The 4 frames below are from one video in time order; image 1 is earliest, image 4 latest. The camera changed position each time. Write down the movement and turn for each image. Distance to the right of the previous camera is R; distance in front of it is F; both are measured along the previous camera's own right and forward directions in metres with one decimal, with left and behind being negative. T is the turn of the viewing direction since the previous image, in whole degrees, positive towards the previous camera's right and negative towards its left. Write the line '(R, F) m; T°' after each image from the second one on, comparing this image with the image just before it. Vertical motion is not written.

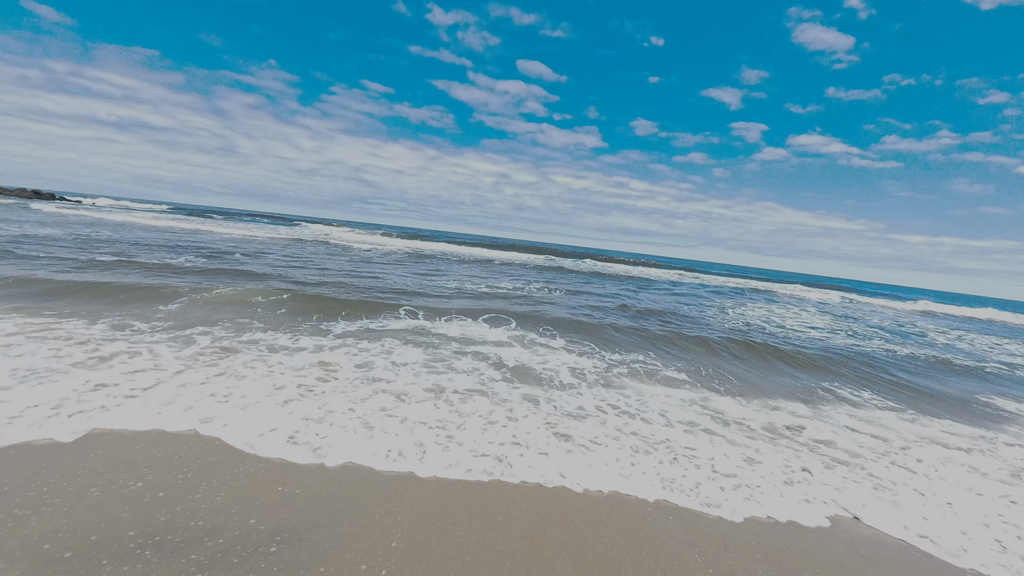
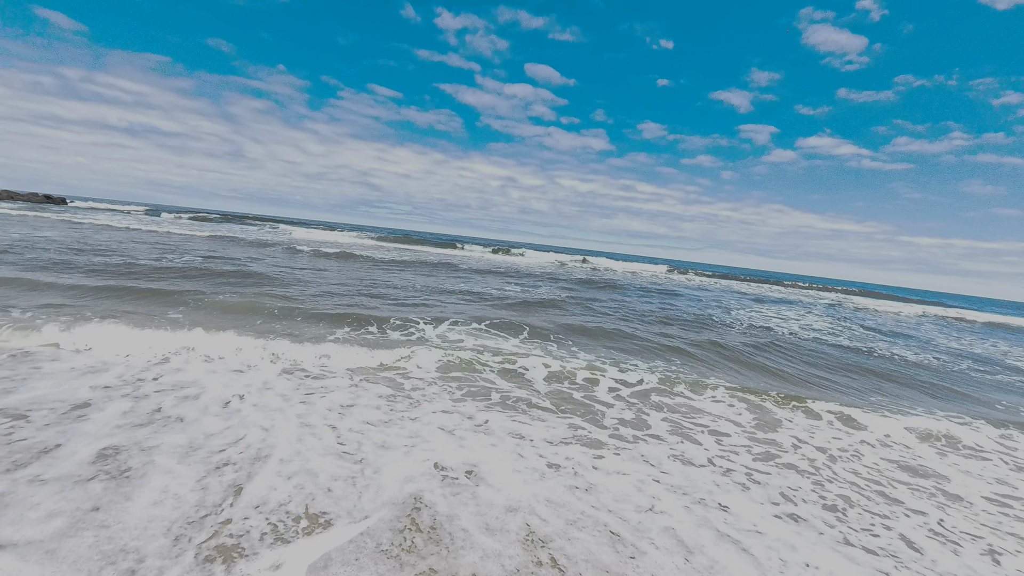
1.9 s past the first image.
(-1.0, +0.7) m; -1°
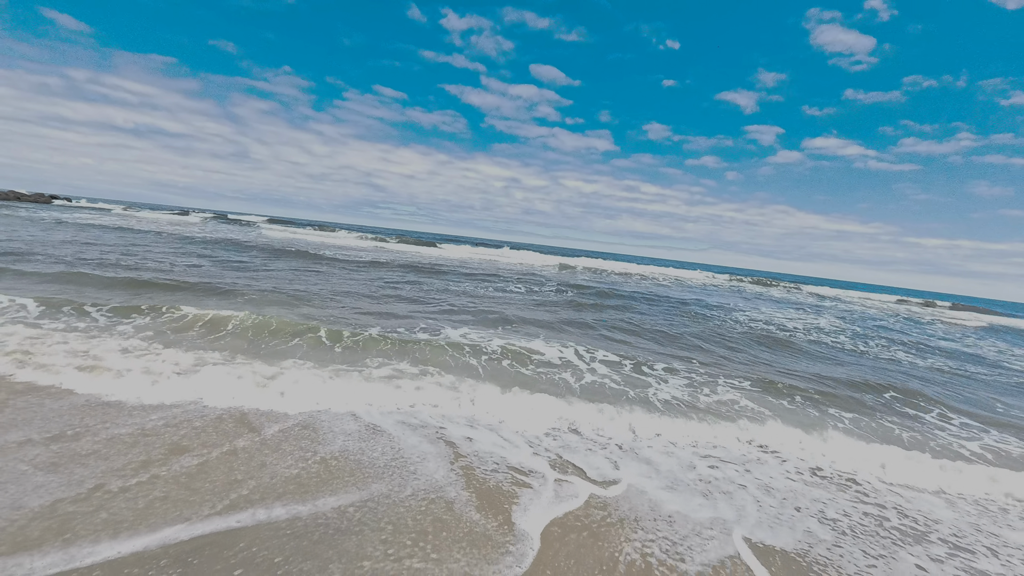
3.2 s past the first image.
(-0.7, +0.3) m; 0°
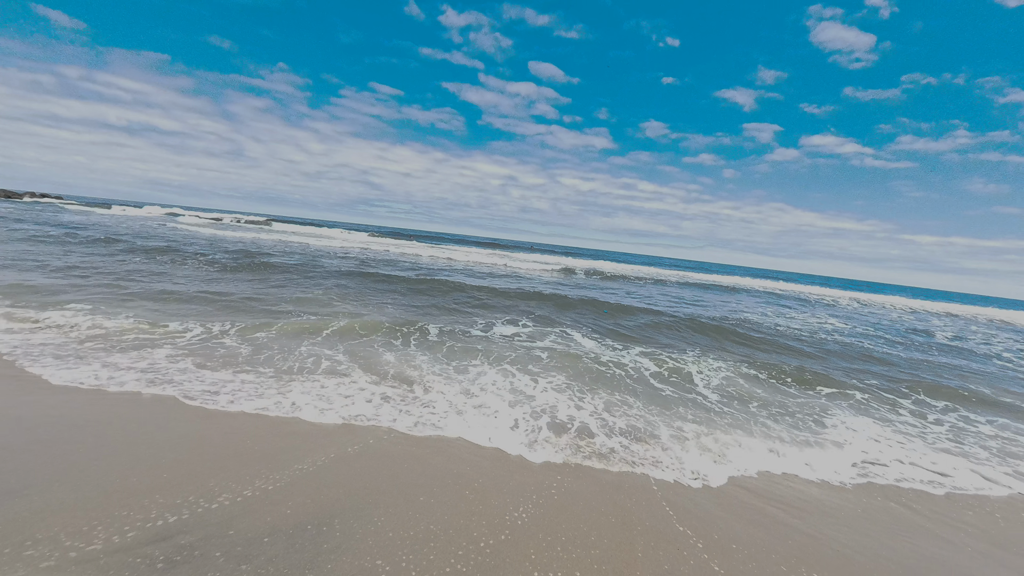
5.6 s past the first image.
(-0.8, +0.3) m; +1°
